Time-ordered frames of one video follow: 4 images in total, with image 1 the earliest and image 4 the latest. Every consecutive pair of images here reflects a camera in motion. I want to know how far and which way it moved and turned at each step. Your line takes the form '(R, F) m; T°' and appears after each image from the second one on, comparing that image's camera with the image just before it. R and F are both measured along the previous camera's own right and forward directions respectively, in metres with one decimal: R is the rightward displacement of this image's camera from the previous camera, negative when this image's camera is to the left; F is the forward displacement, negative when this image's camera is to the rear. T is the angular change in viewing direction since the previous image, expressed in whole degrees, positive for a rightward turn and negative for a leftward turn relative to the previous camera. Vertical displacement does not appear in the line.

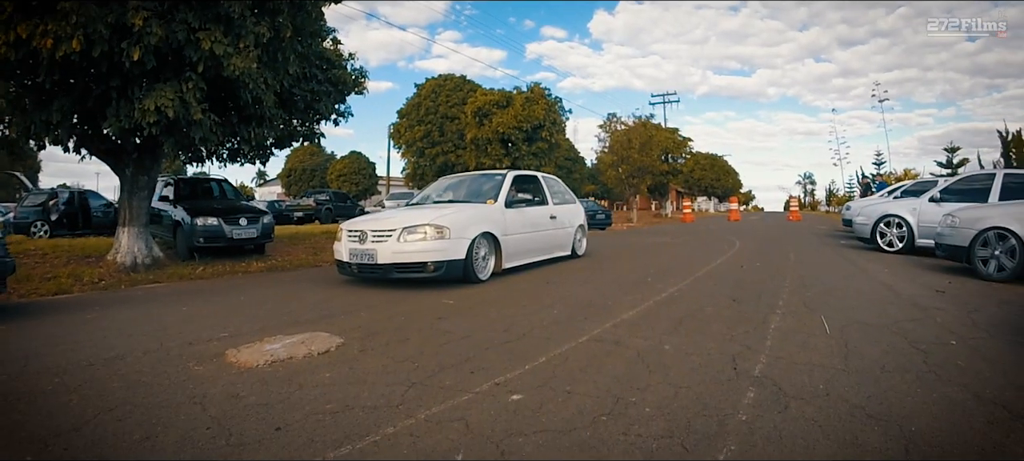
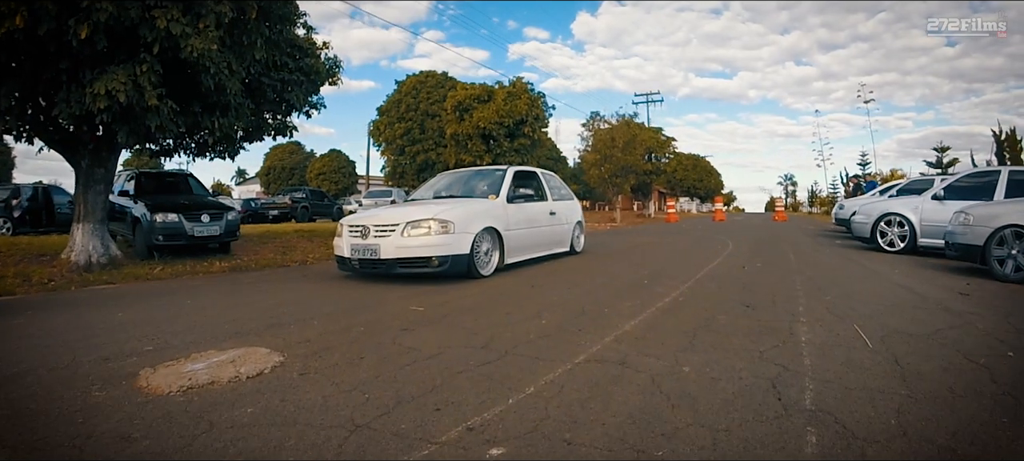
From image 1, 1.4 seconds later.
(0.0, +0.8) m; +1°
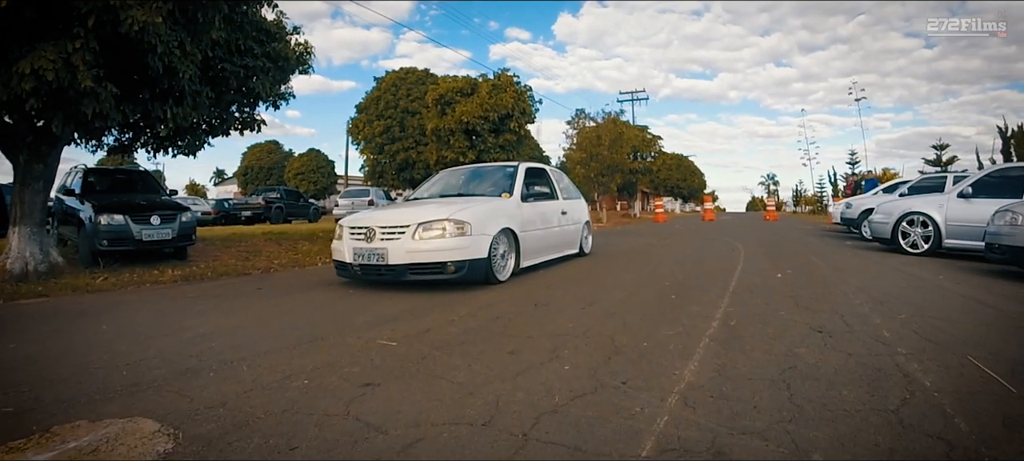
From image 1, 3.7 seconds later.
(-0.1, +1.3) m; +2°
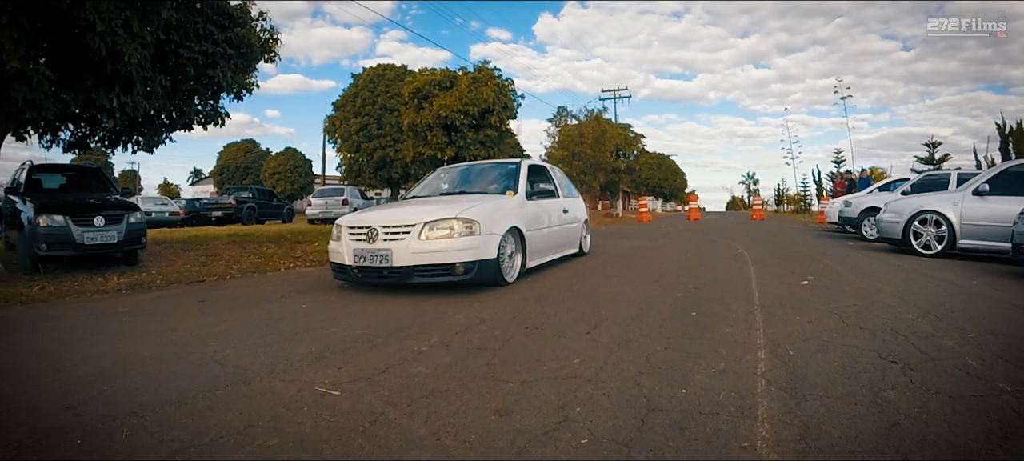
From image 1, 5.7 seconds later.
(0.0, +1.0) m; +2°
